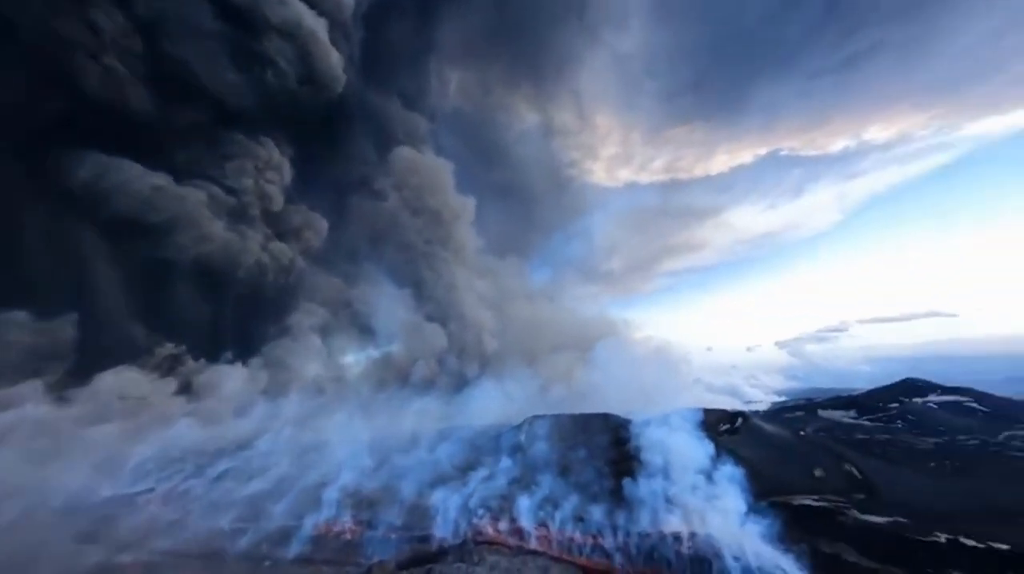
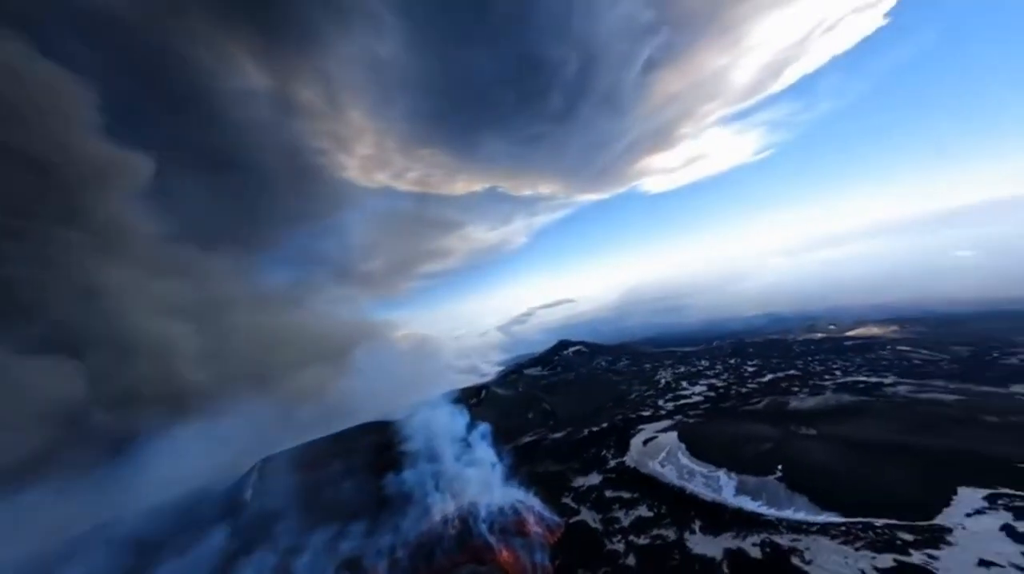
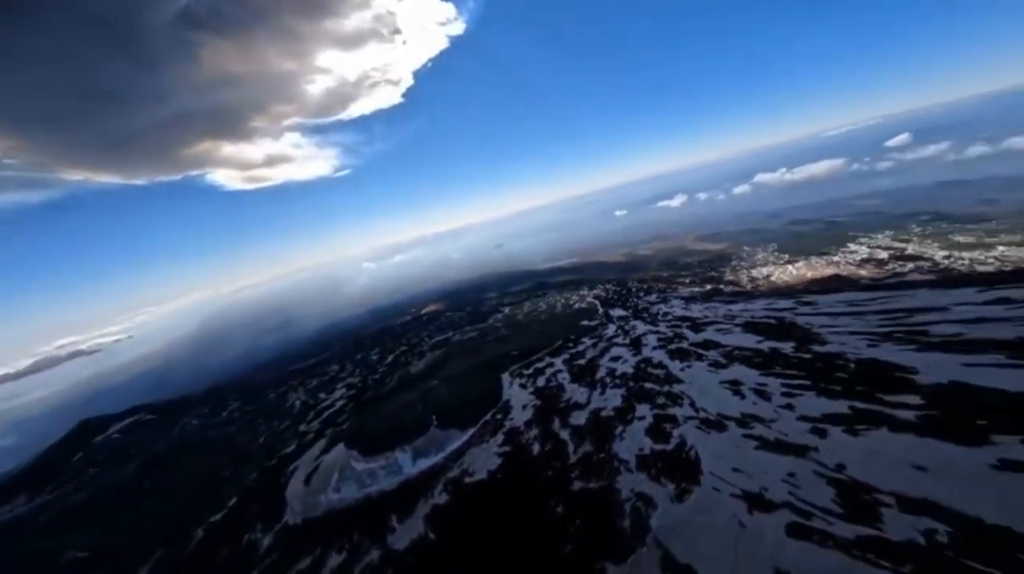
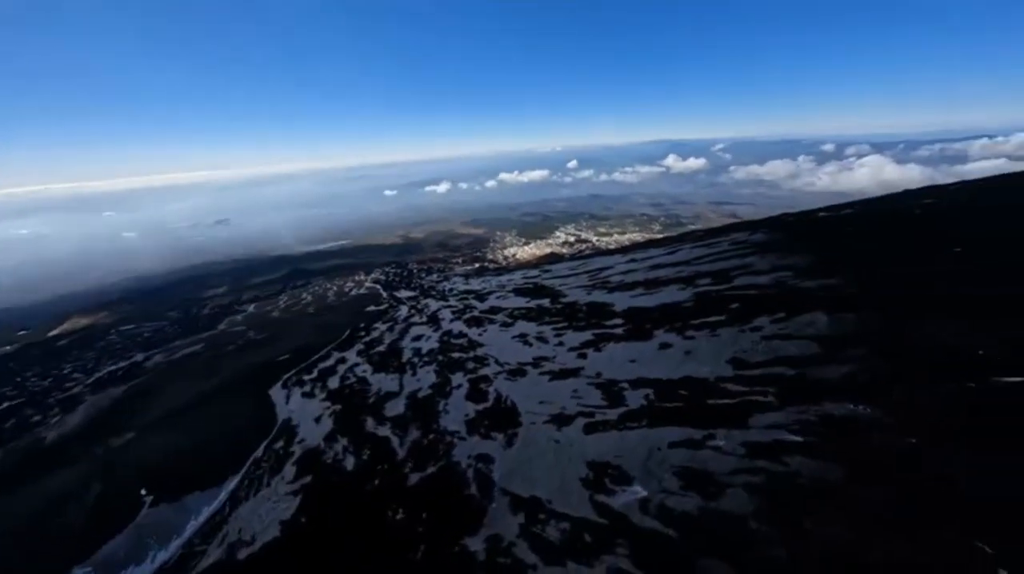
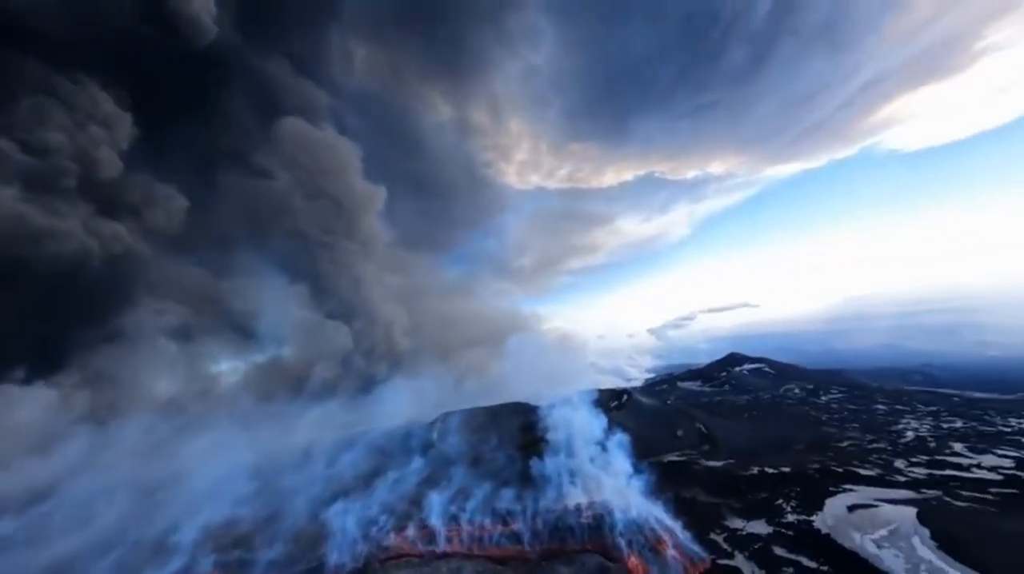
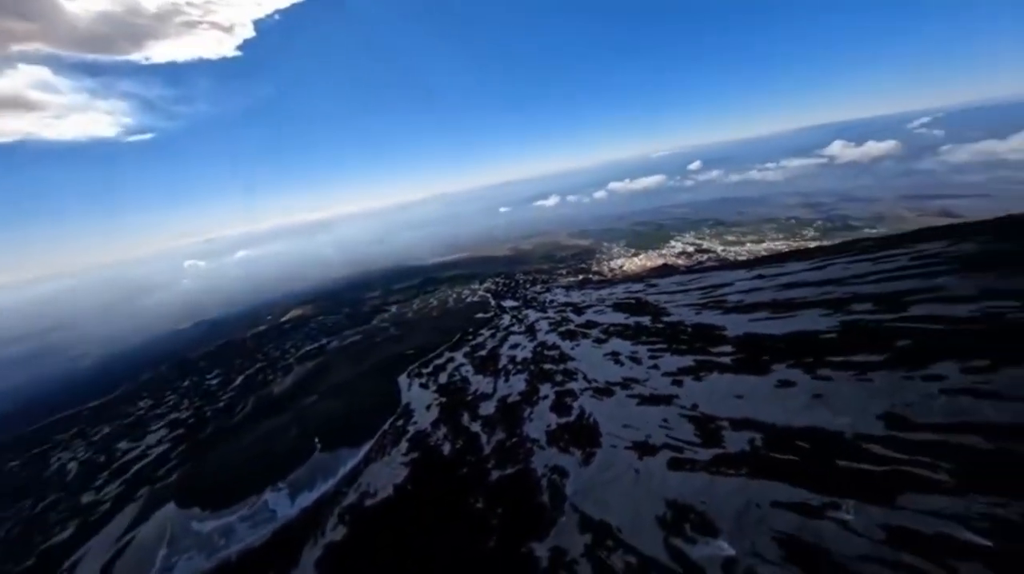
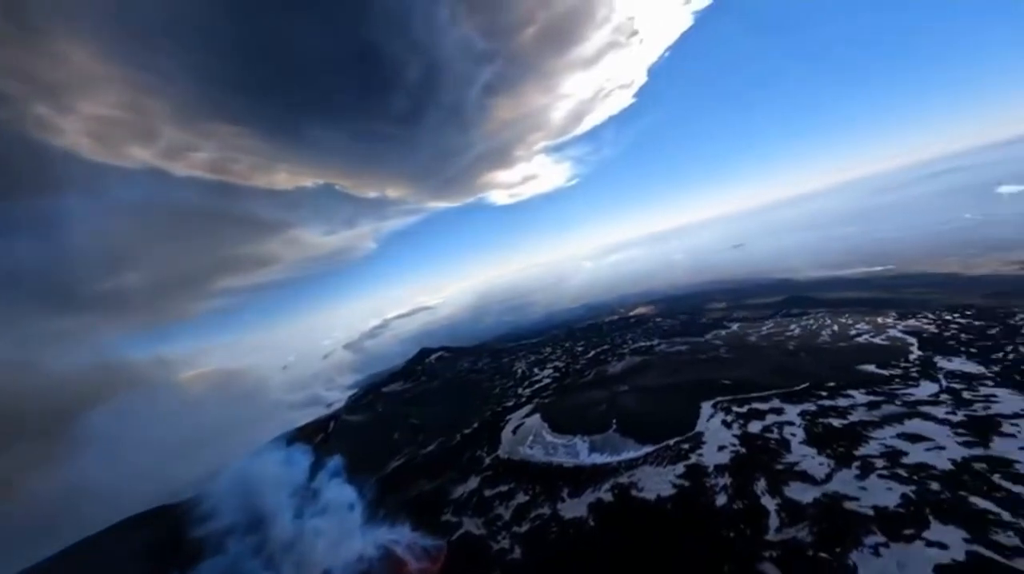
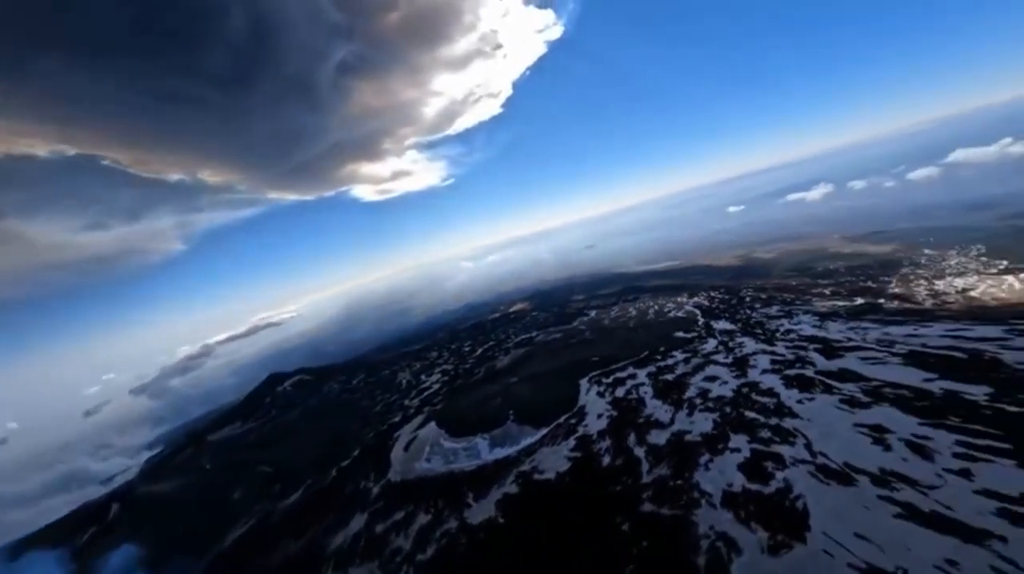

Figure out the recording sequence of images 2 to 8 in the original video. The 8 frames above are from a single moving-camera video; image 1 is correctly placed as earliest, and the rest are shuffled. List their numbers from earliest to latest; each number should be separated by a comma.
5, 2, 7, 8, 3, 6, 4
